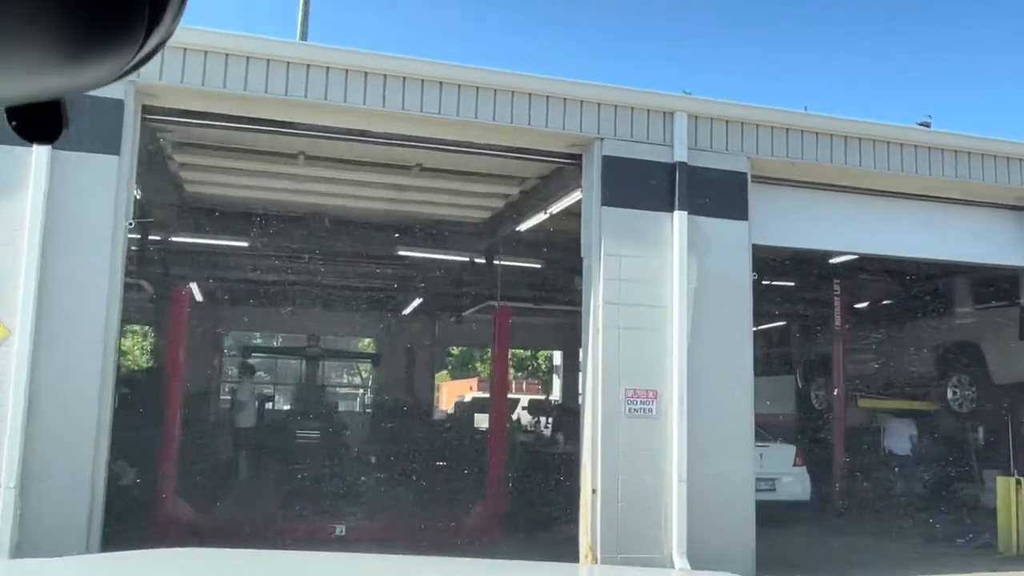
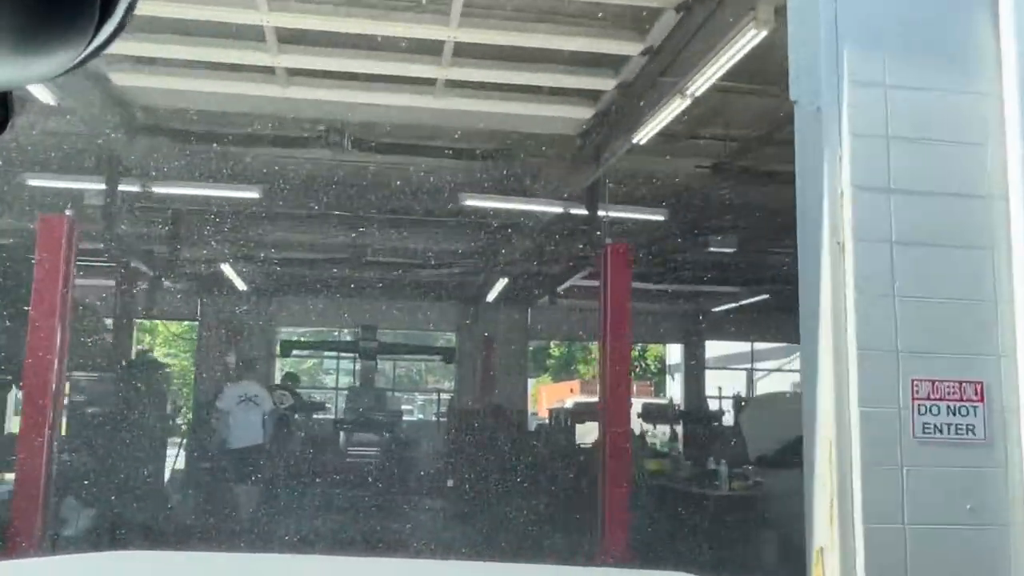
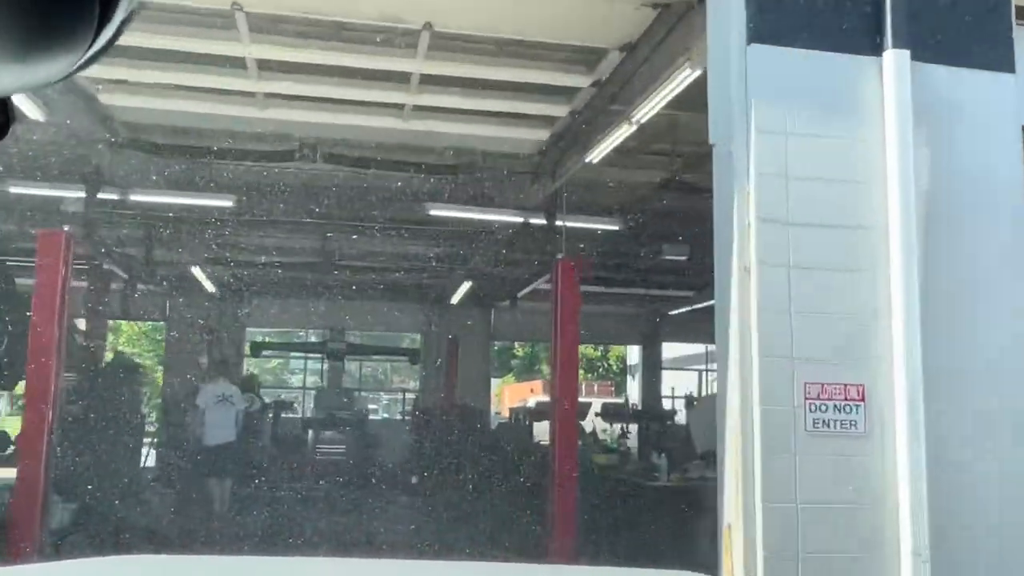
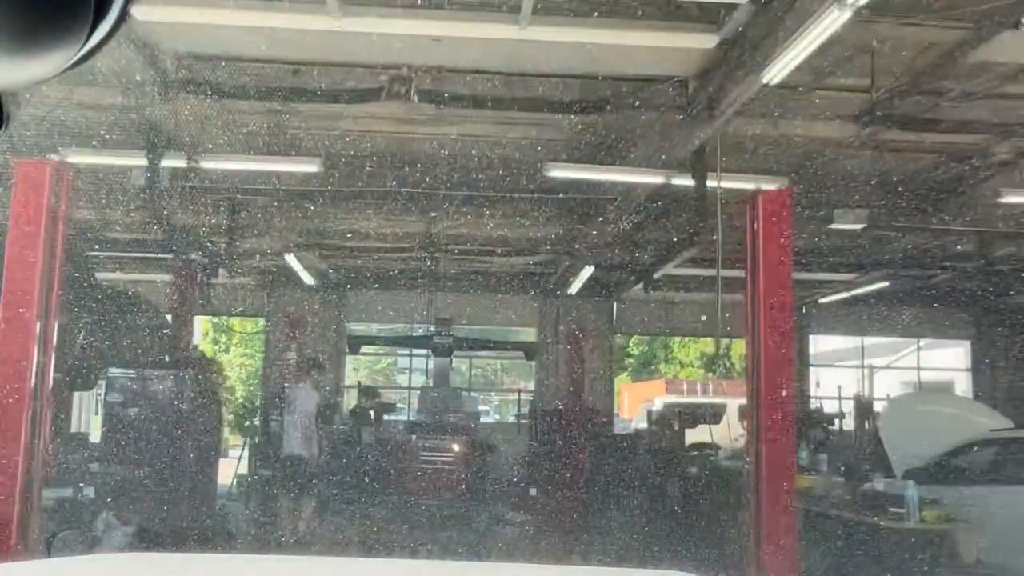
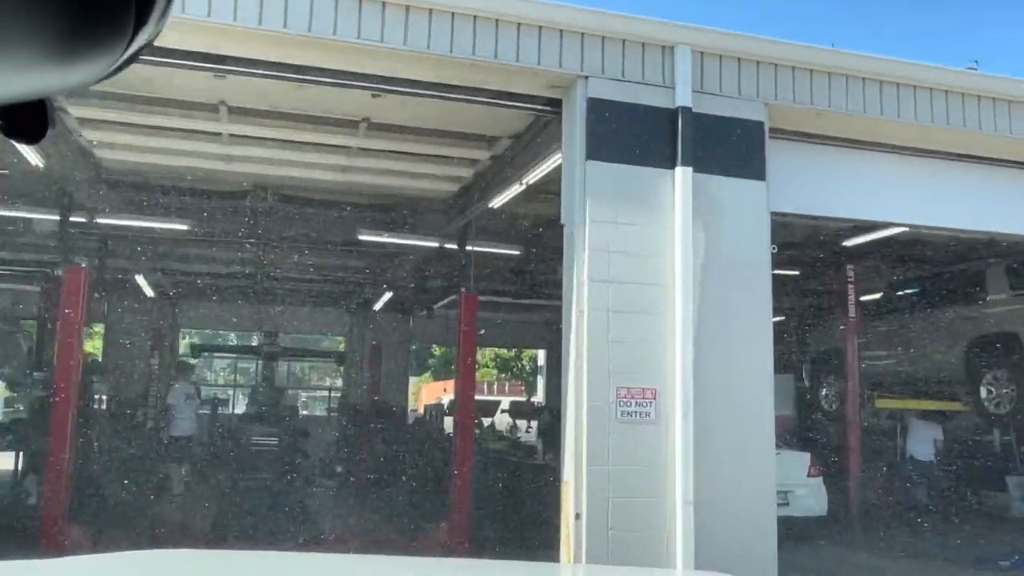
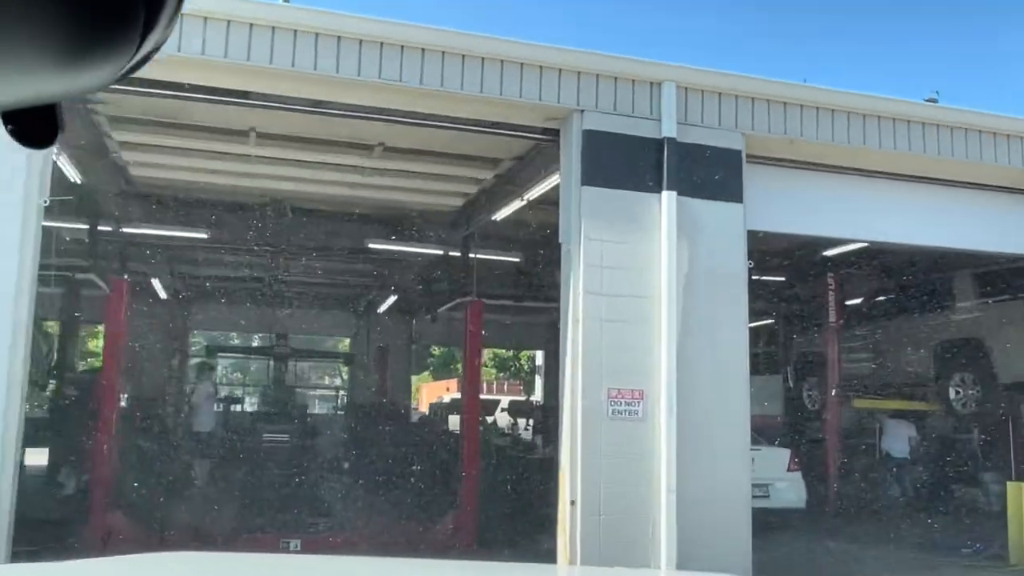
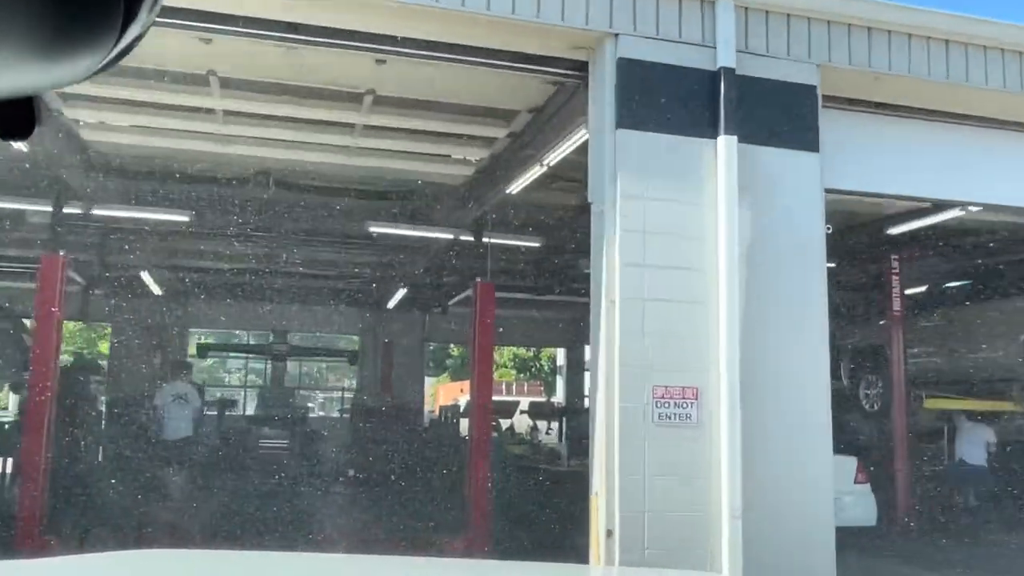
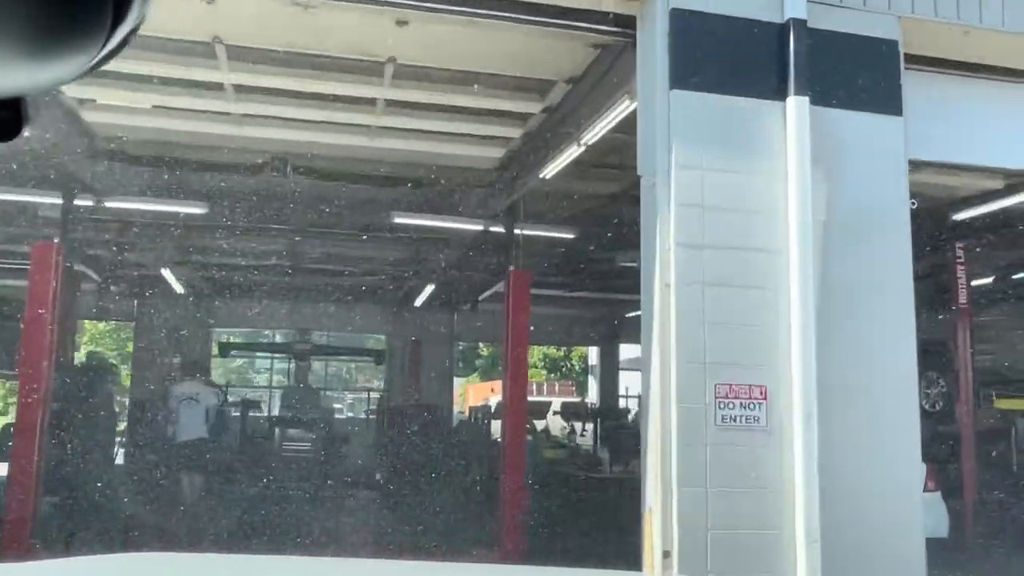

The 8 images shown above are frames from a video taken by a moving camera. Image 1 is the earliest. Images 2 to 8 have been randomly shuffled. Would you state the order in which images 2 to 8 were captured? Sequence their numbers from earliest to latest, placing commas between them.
6, 5, 7, 8, 3, 2, 4
